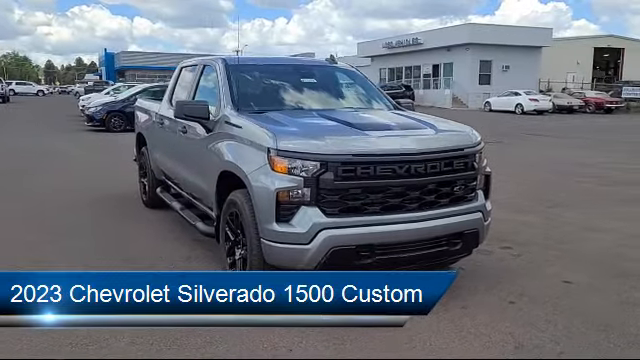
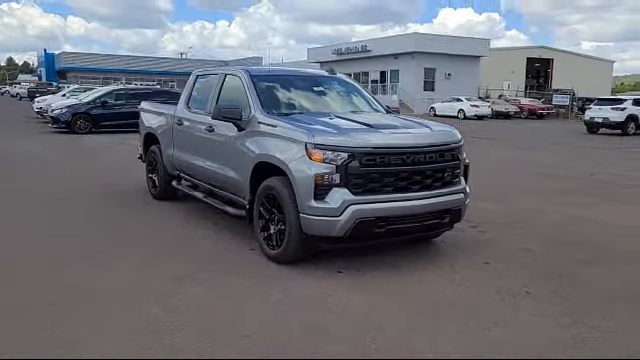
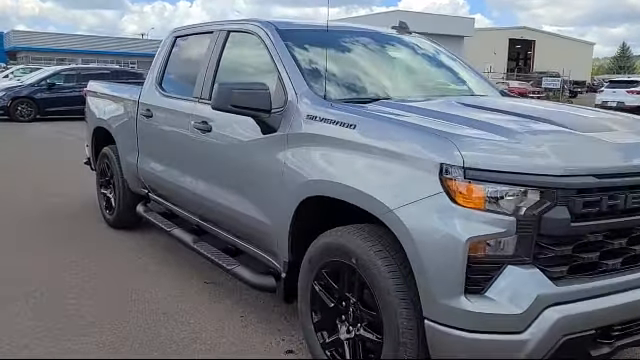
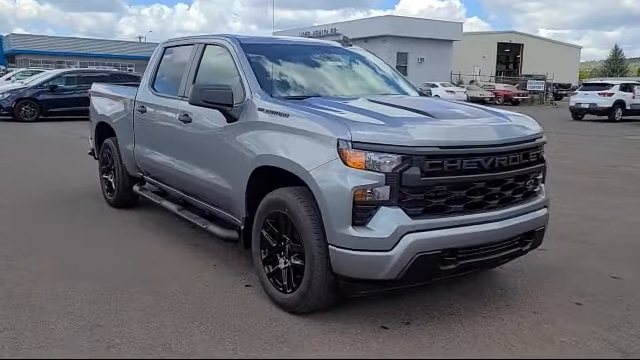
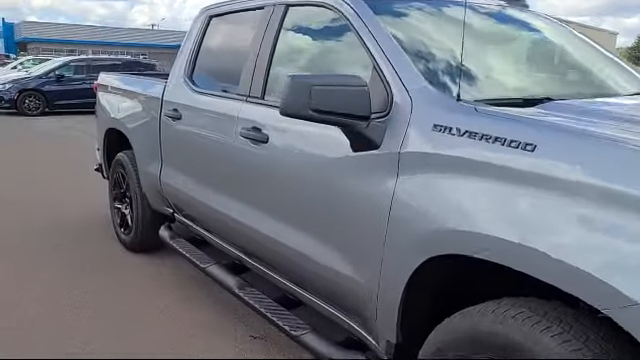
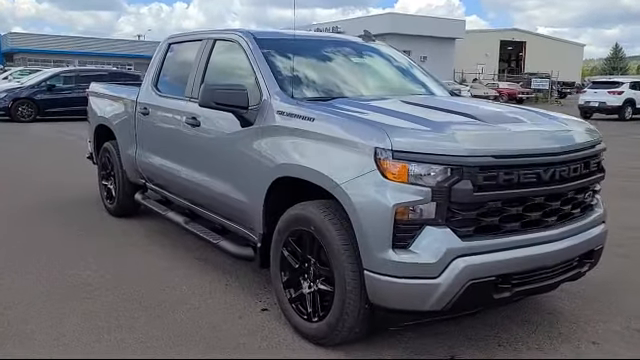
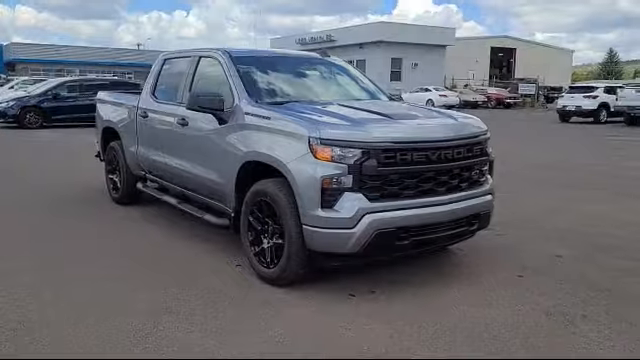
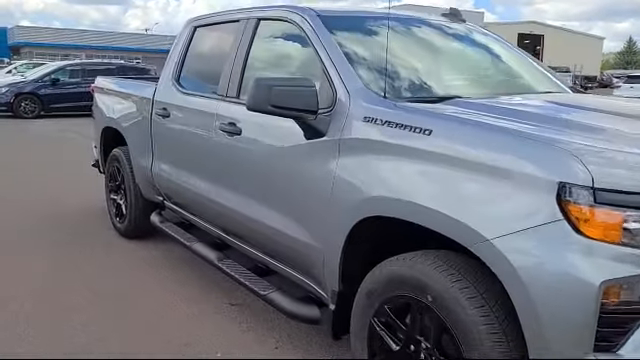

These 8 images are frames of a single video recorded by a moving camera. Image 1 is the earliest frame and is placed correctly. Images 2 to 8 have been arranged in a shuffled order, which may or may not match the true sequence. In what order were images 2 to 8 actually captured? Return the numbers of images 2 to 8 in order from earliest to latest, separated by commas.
2, 7, 4, 6, 3, 8, 5
